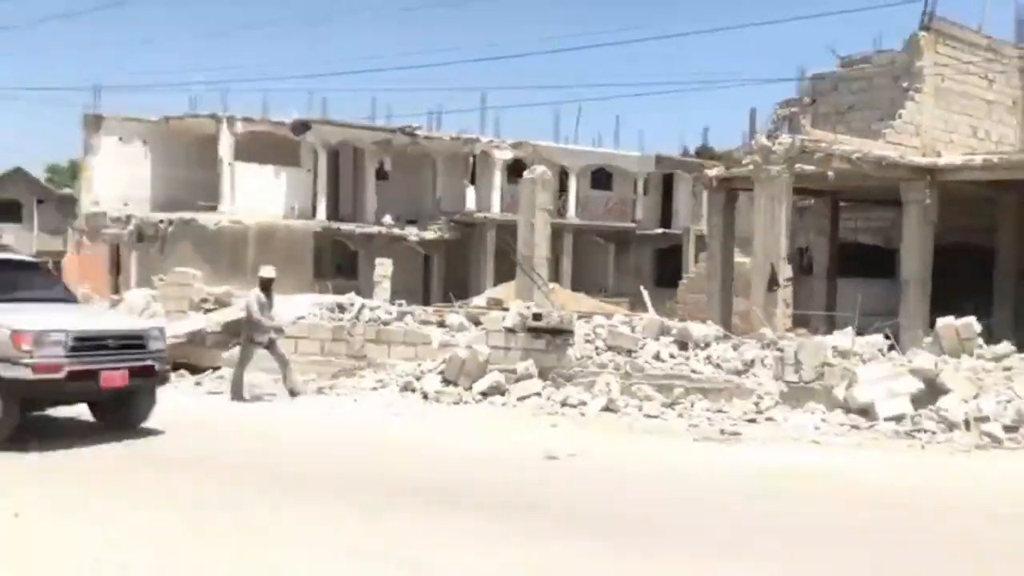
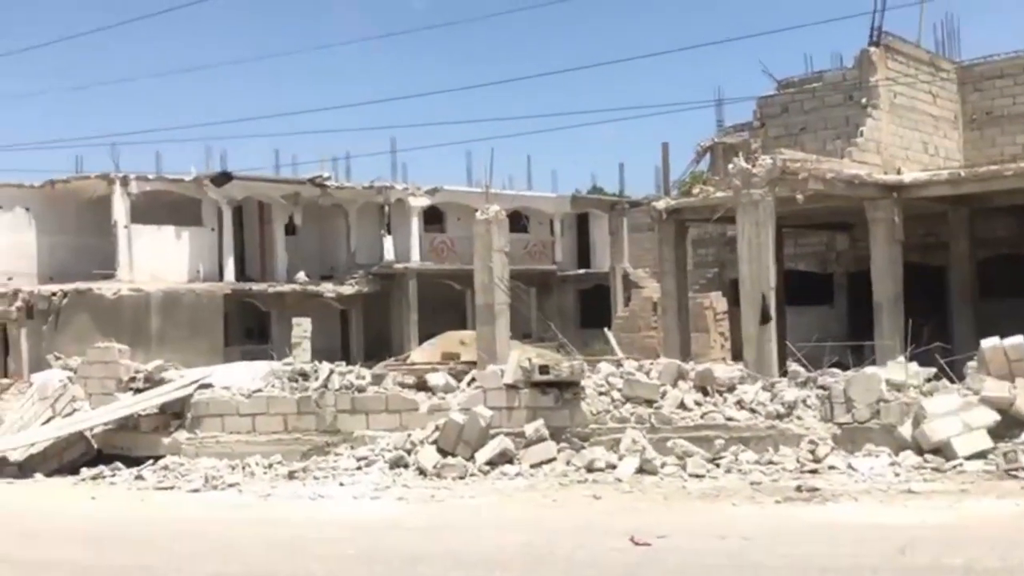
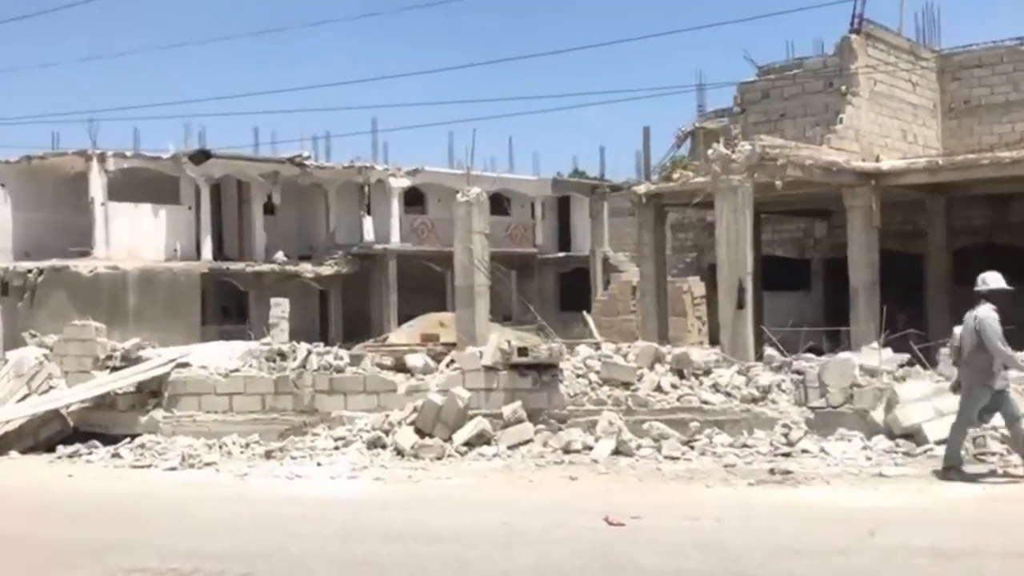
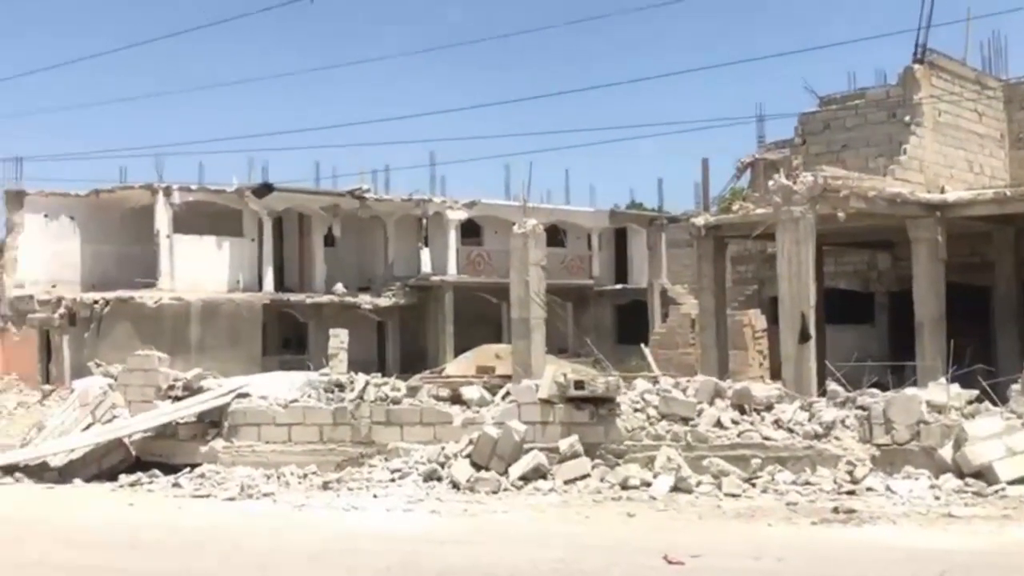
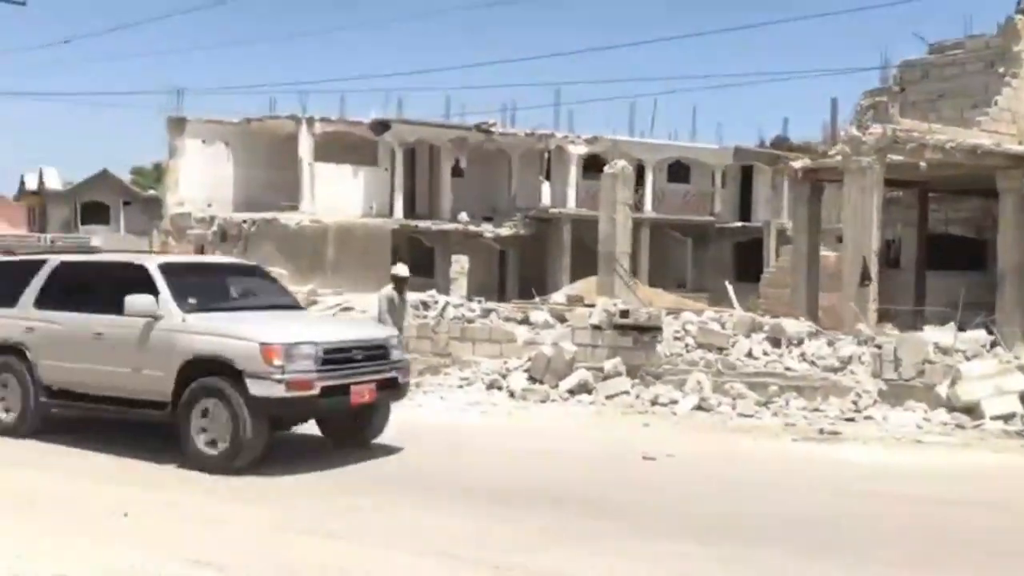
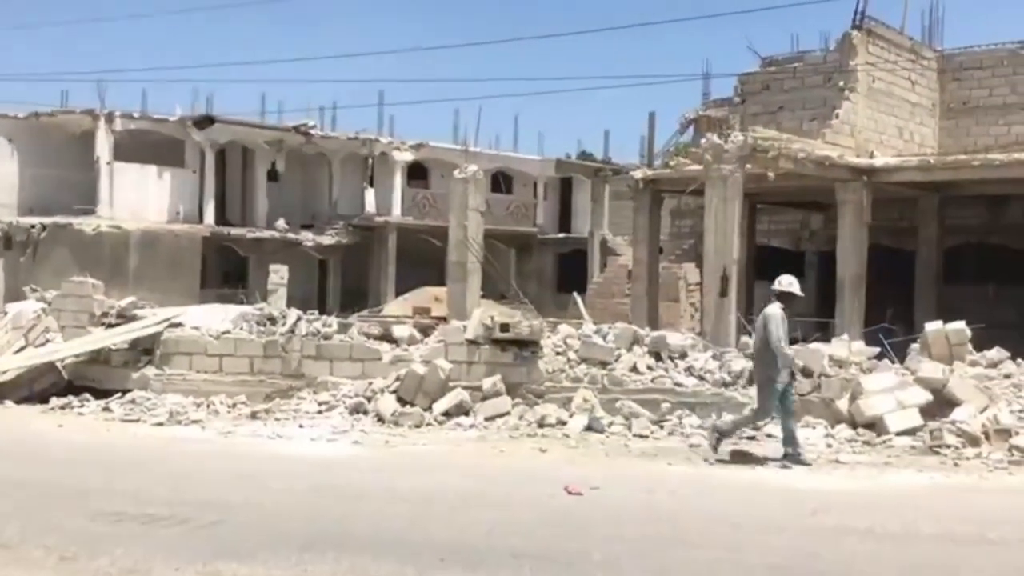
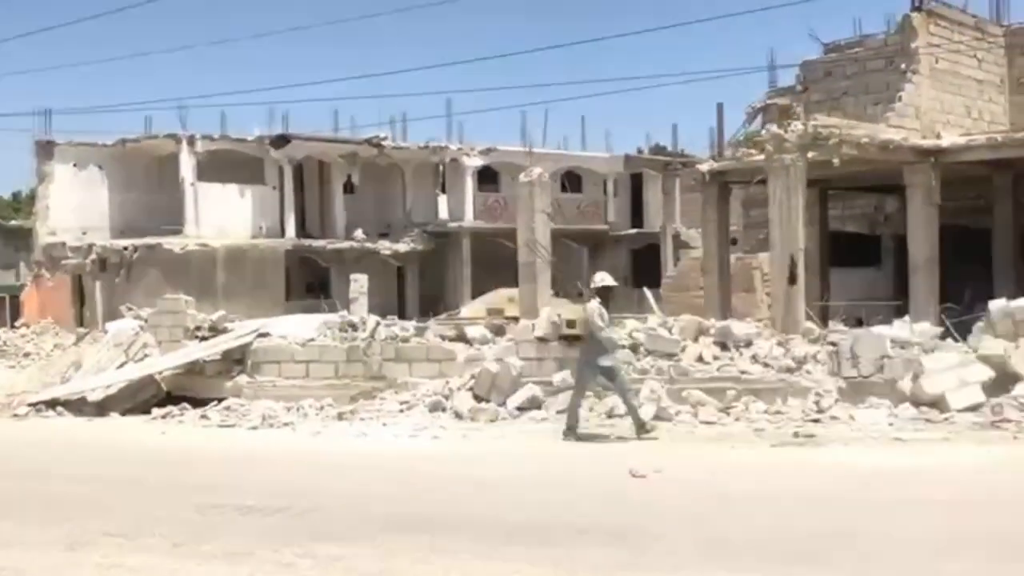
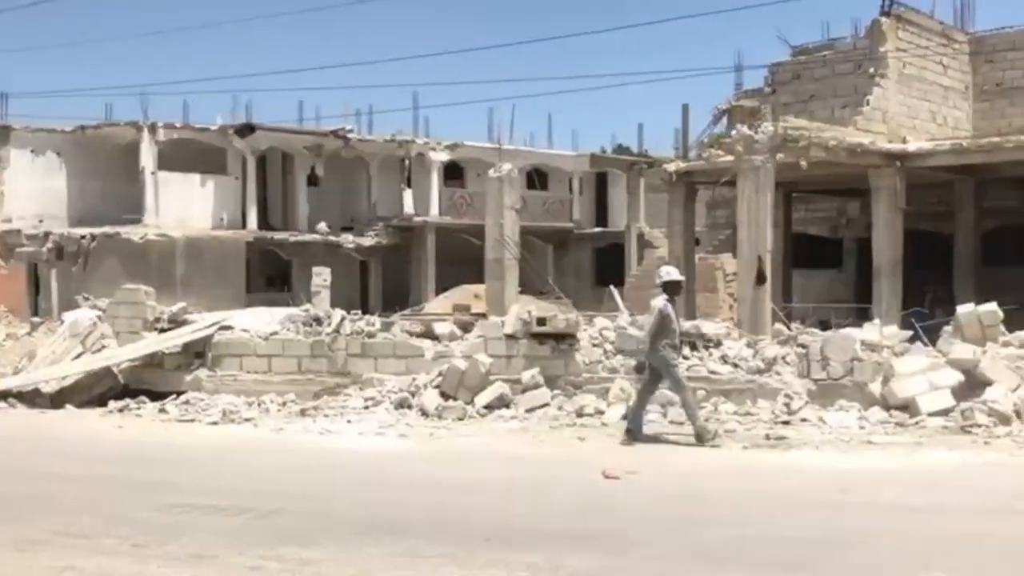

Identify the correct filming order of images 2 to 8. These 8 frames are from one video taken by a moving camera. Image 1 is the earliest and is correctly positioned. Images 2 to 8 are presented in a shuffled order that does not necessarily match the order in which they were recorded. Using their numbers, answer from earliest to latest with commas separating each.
5, 7, 8, 6, 3, 2, 4
